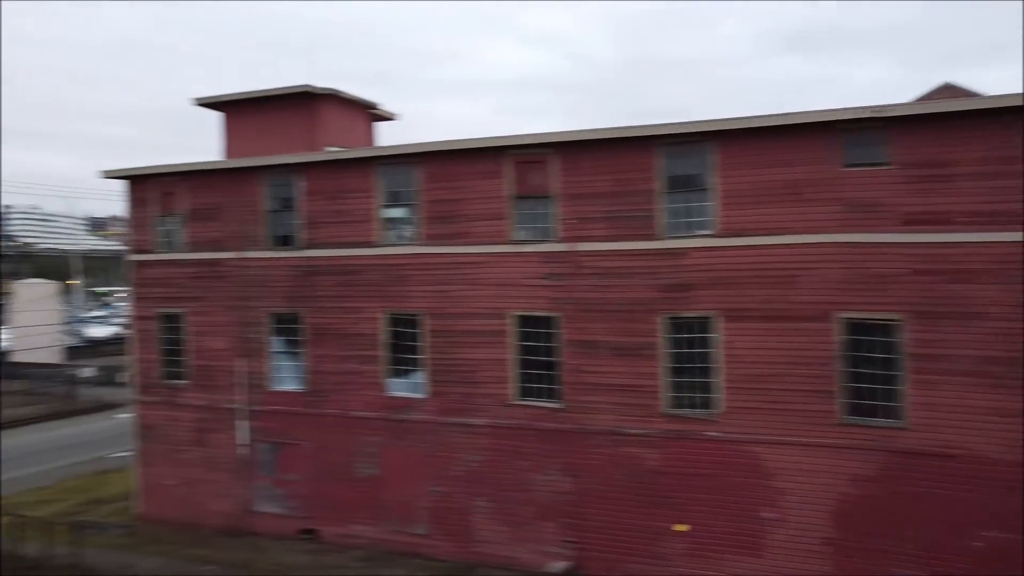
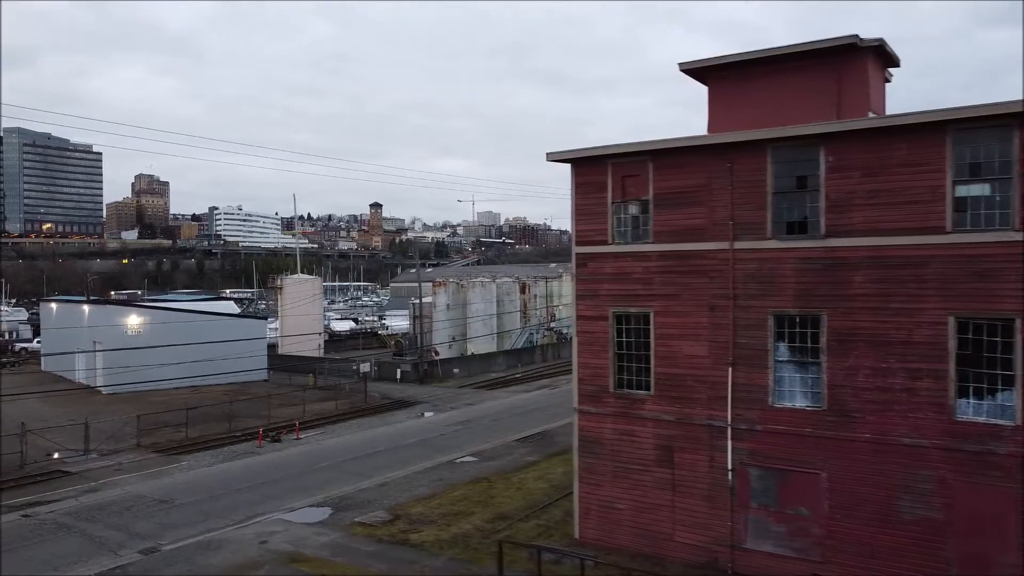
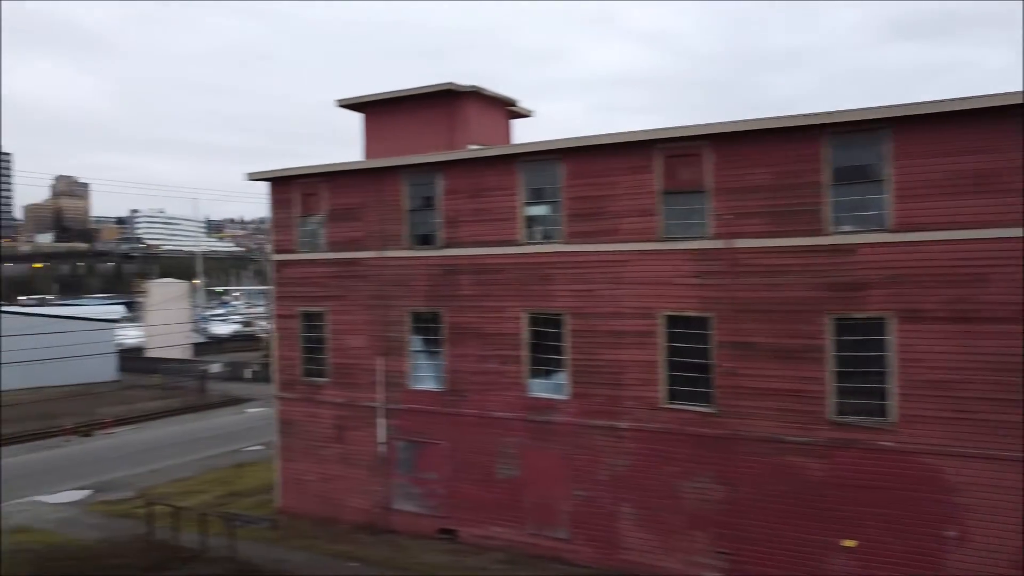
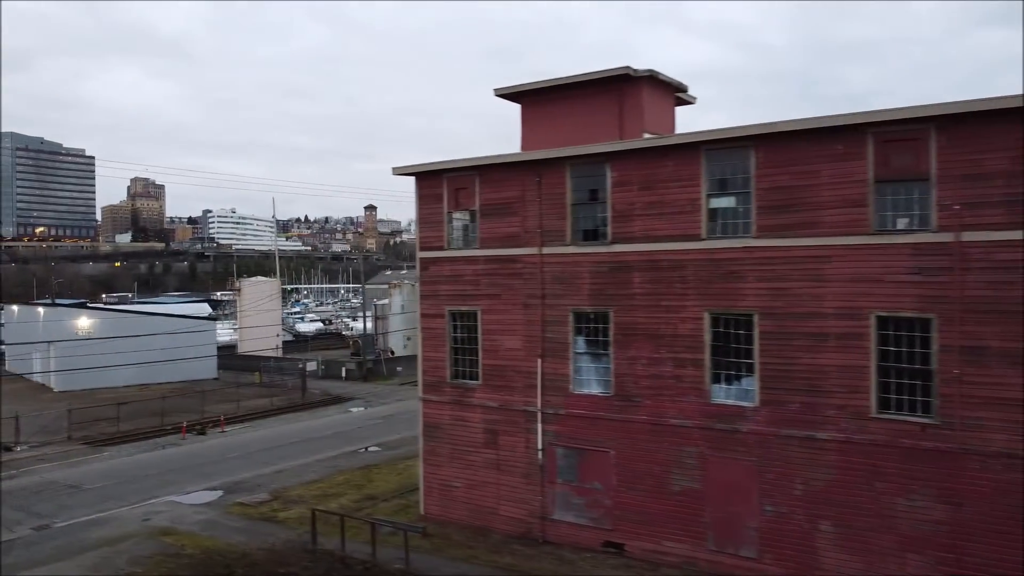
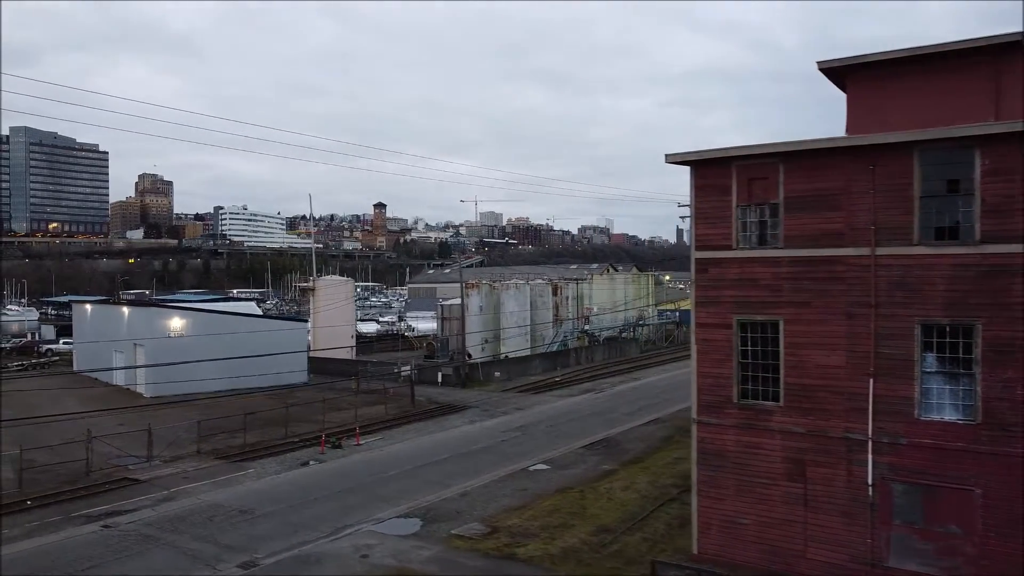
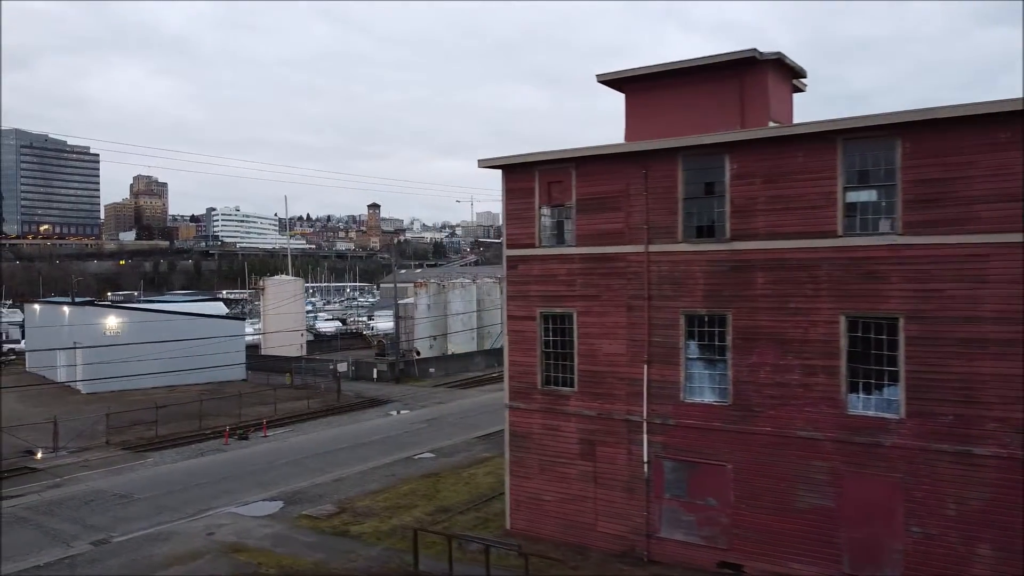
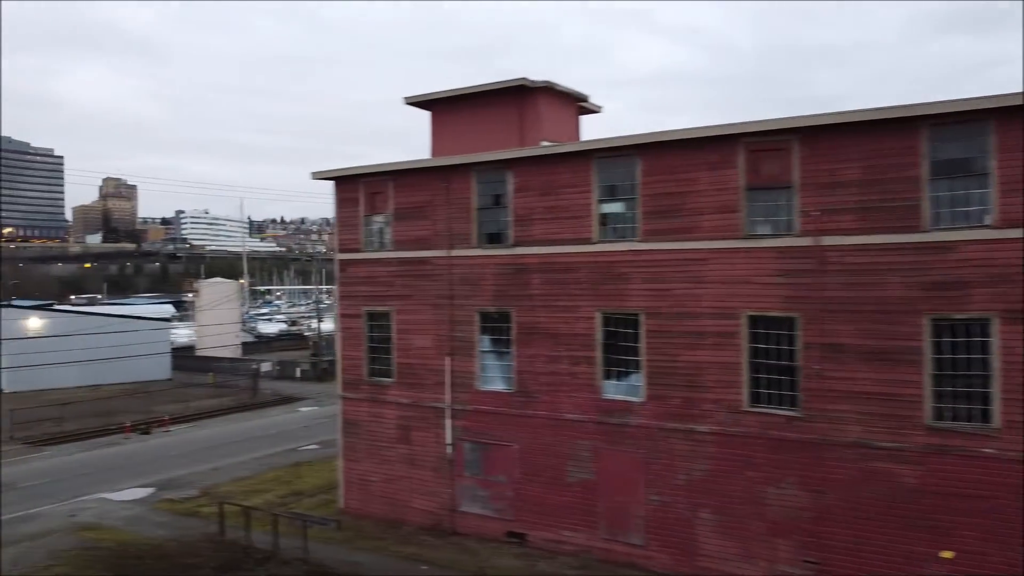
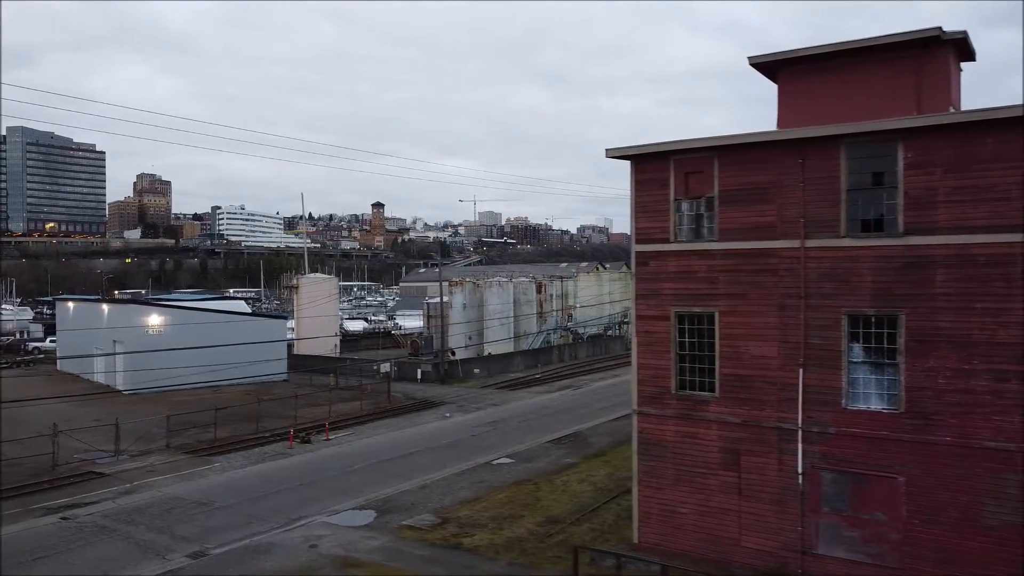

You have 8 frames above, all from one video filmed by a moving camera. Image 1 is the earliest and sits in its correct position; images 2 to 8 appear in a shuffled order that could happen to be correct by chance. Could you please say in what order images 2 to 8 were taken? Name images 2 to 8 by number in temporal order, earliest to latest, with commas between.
3, 7, 4, 6, 2, 8, 5
